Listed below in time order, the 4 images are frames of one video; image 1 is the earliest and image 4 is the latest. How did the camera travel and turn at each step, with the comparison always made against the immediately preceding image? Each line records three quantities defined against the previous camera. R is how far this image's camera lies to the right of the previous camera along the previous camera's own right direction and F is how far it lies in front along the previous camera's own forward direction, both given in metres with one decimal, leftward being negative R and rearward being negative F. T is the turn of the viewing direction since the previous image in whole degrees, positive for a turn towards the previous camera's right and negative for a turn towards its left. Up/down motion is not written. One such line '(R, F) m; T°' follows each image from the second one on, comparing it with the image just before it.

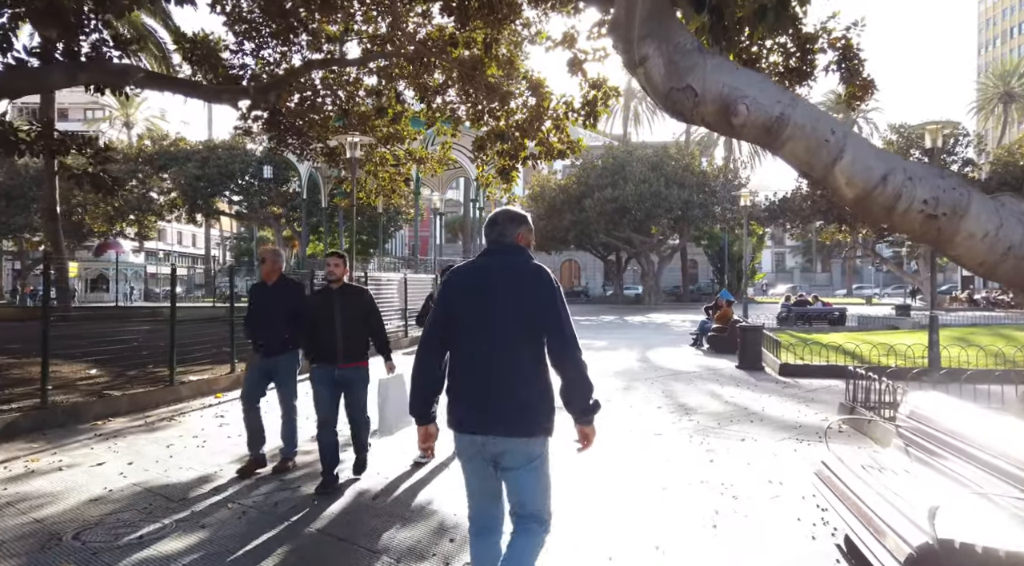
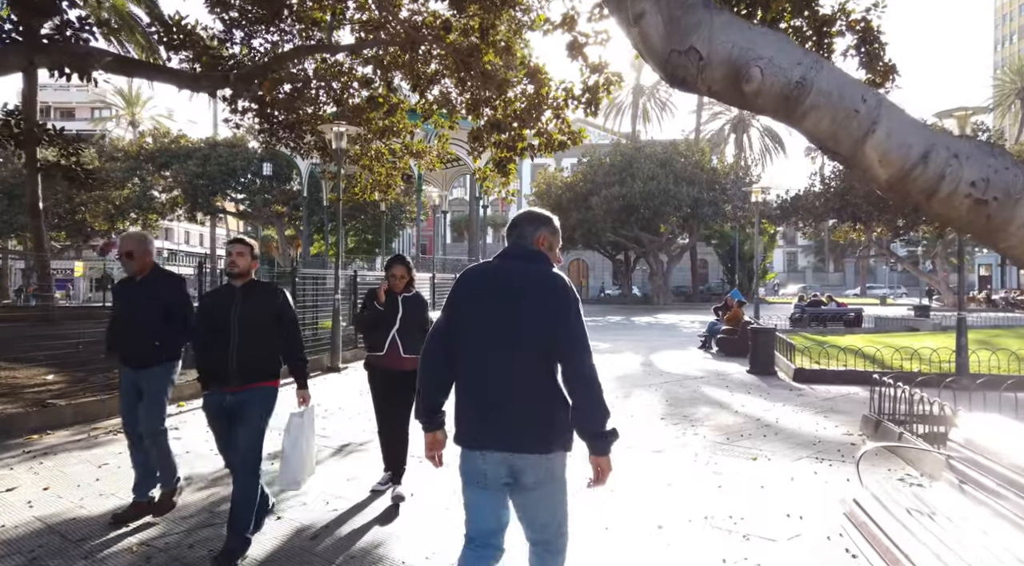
(+0.2, +0.8) m; -1°
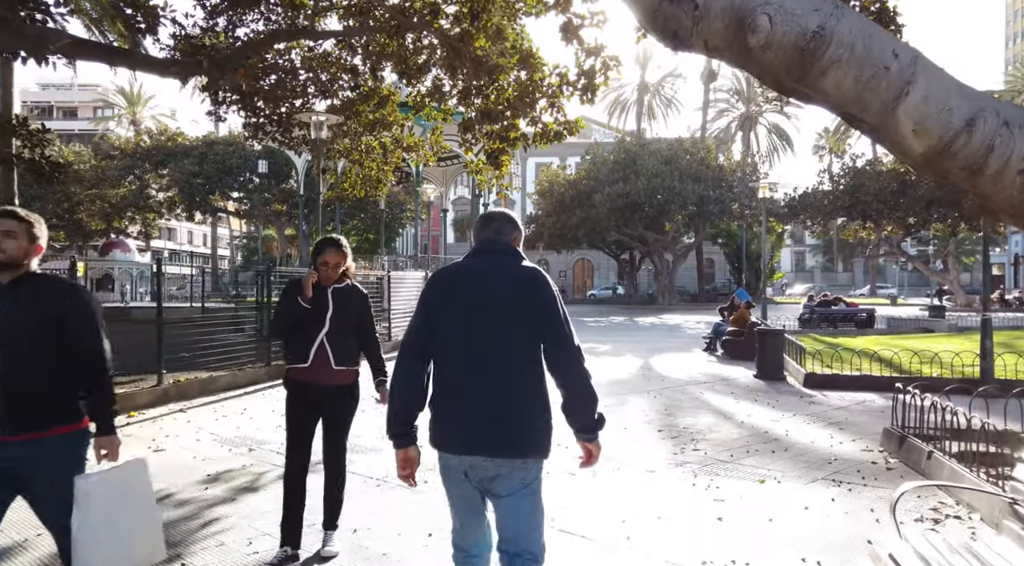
(+0.2, +0.8) m; 0°
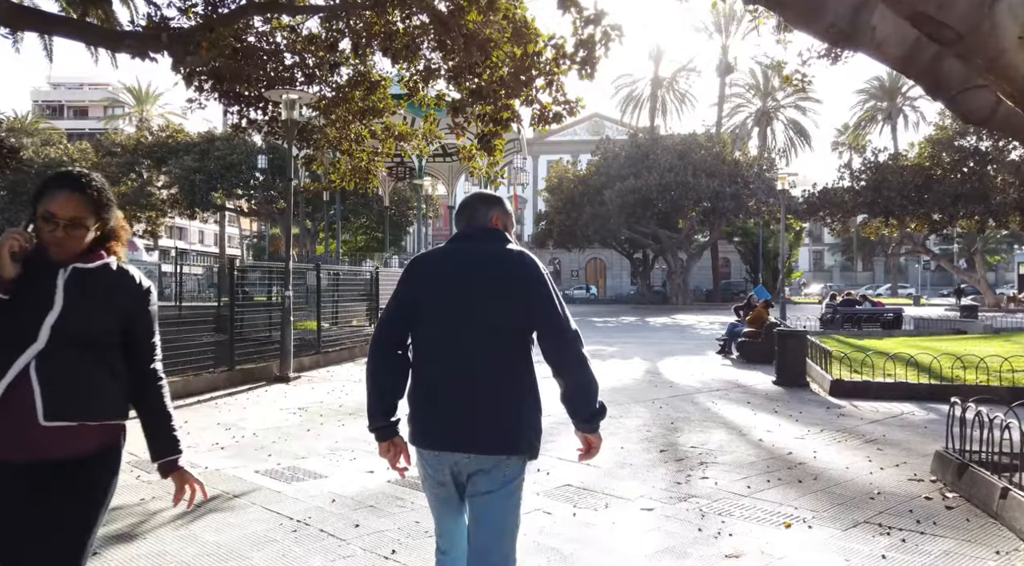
(+0.3, +1.2) m; -1°
